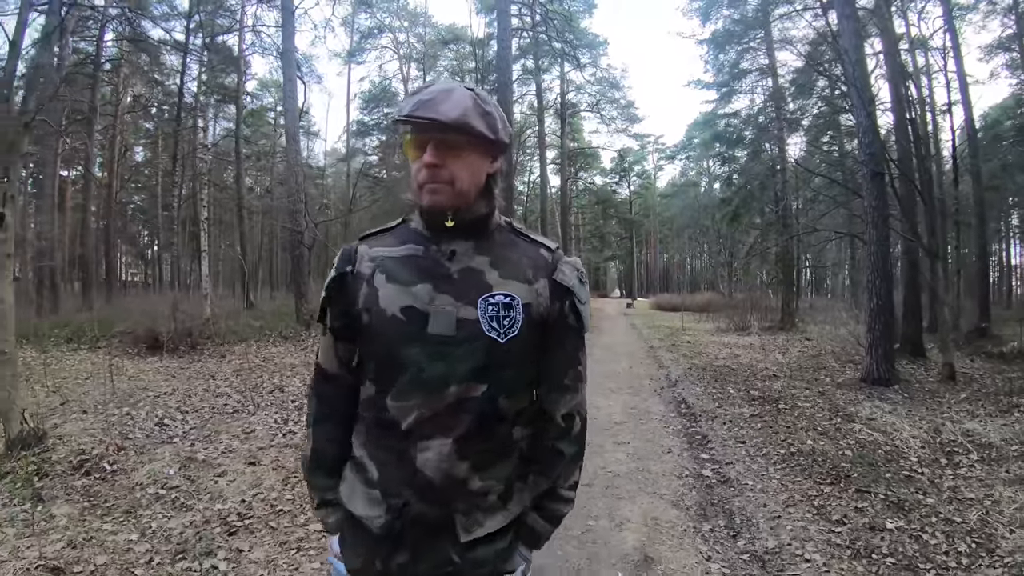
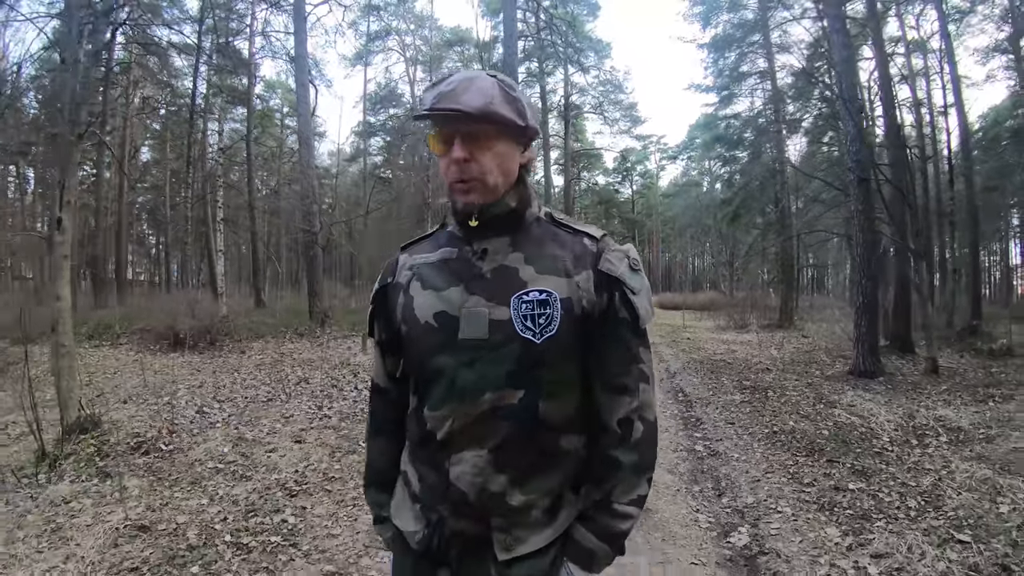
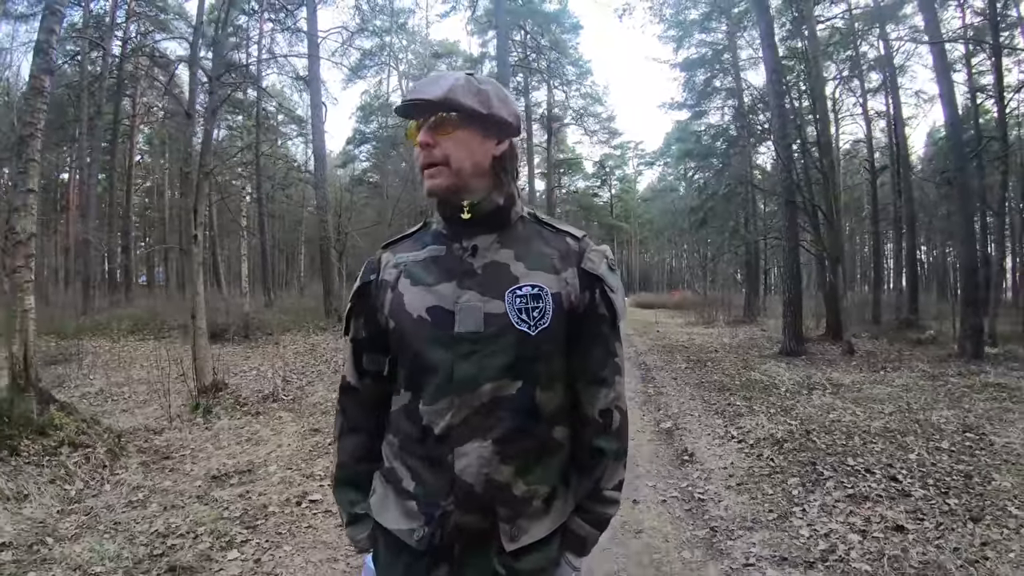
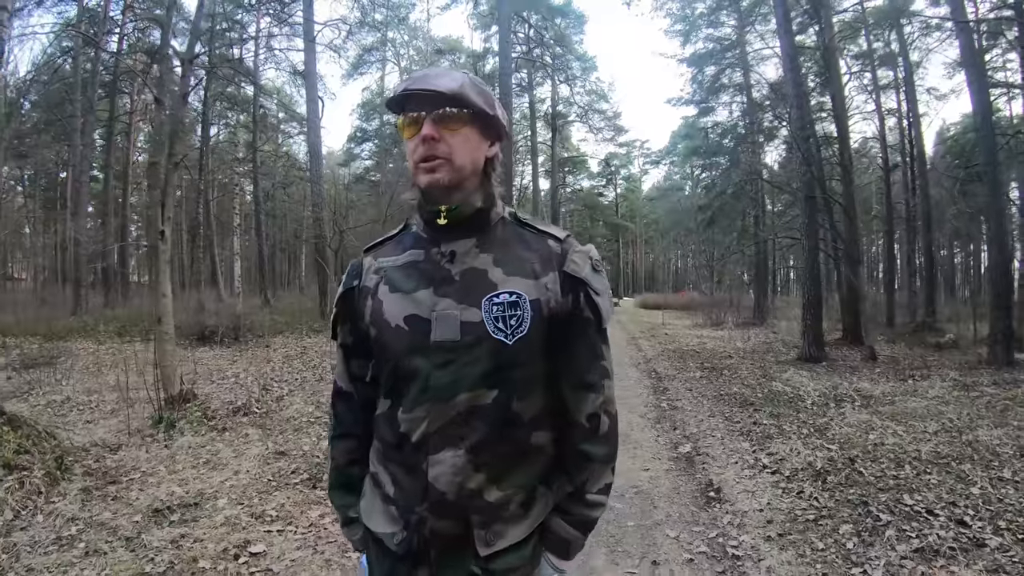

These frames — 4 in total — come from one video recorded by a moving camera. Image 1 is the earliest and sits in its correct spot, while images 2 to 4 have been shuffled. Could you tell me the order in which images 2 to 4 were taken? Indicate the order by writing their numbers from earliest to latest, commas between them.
2, 4, 3
